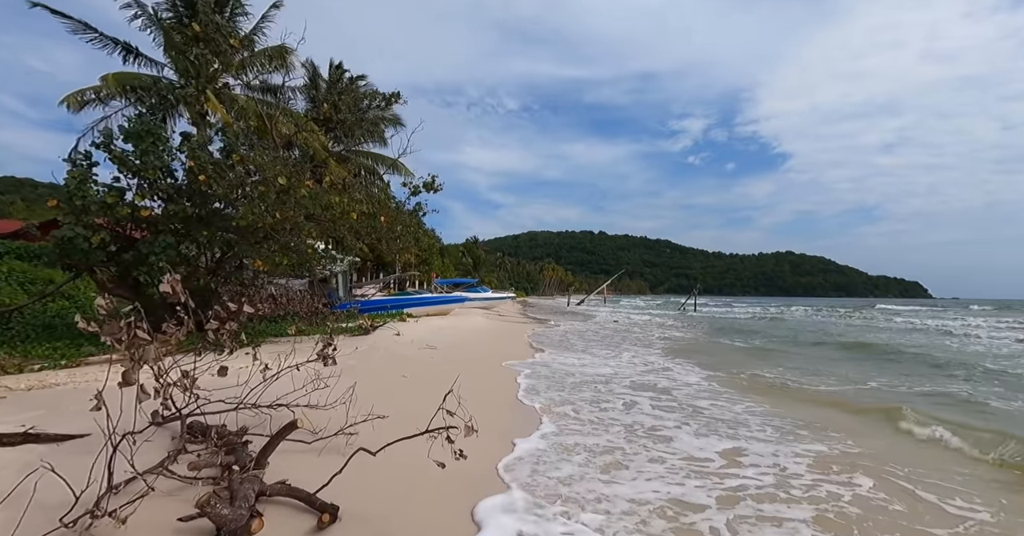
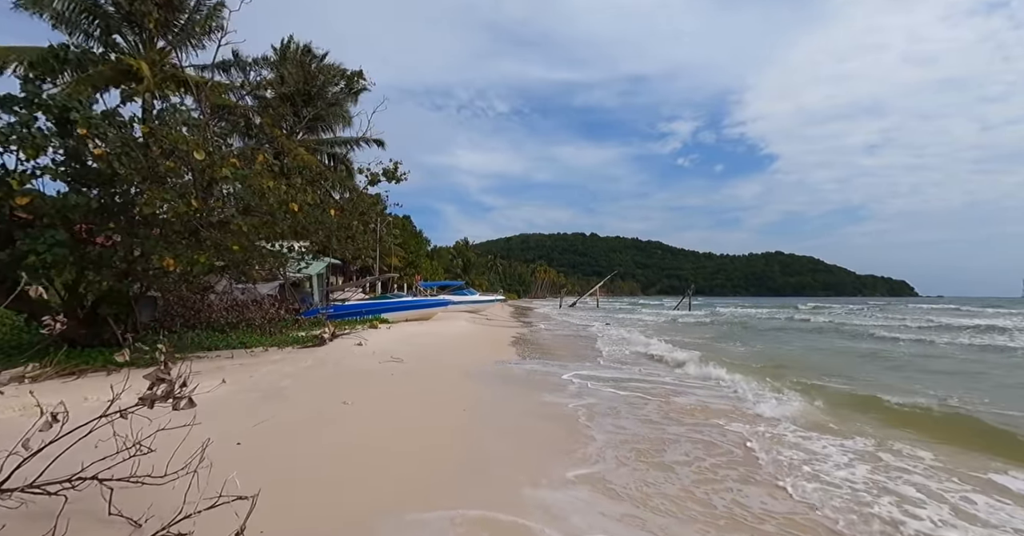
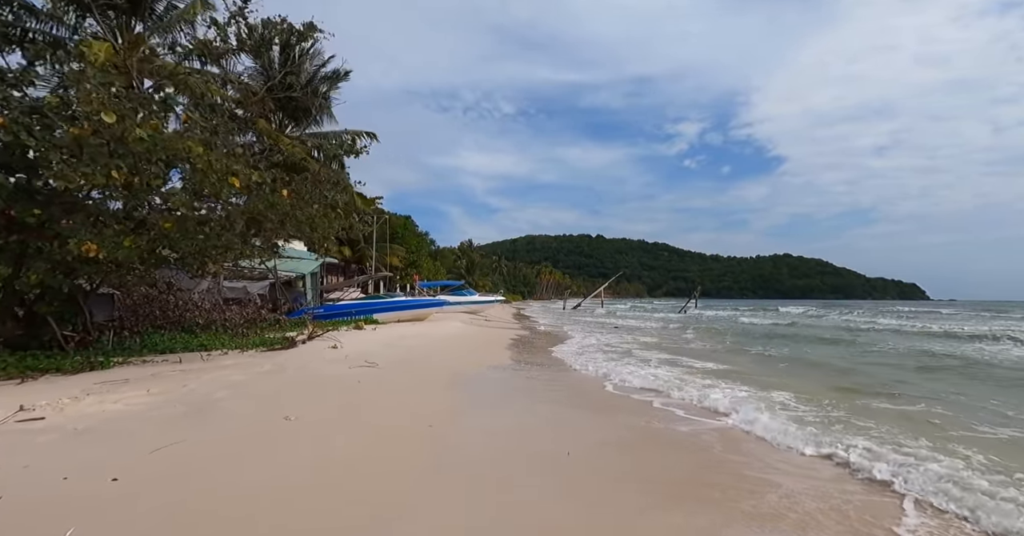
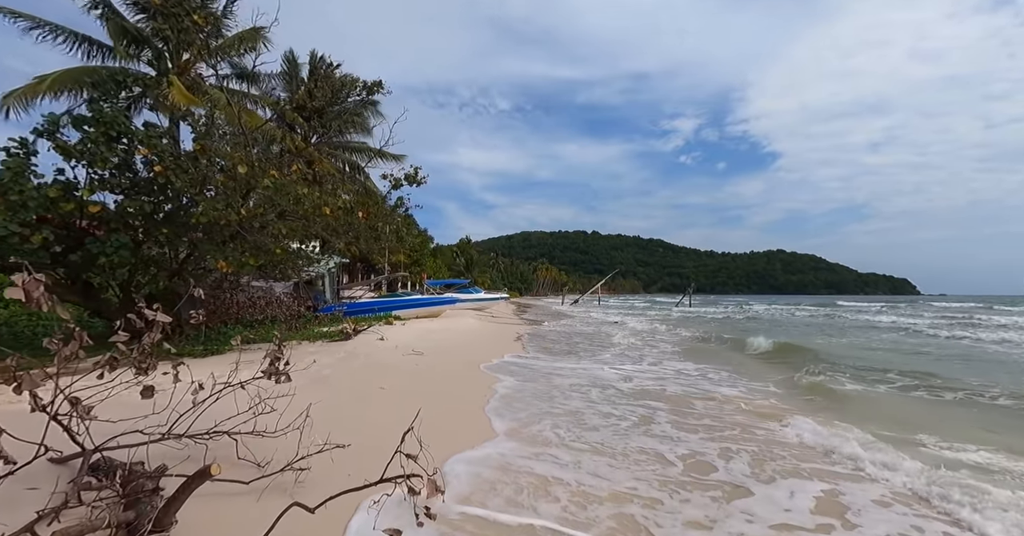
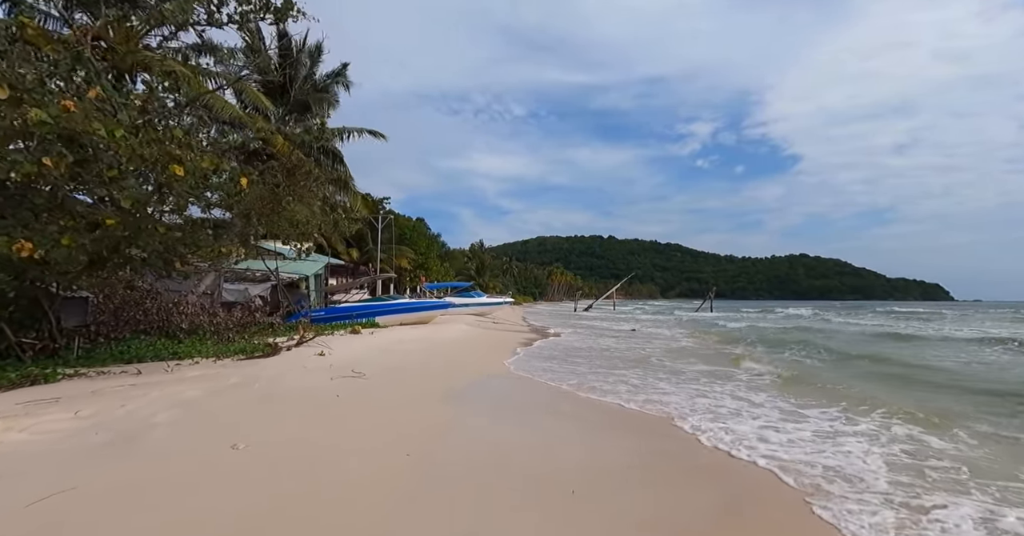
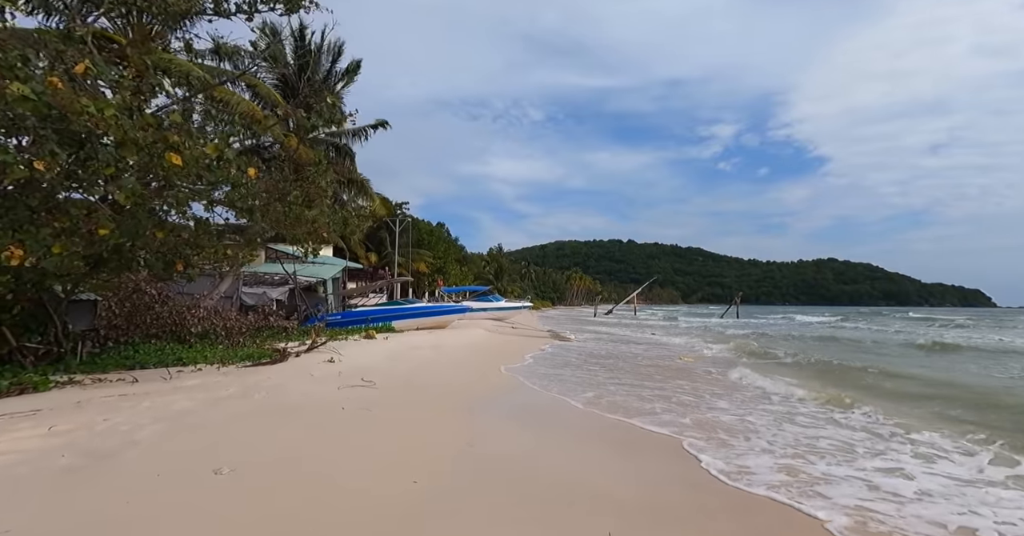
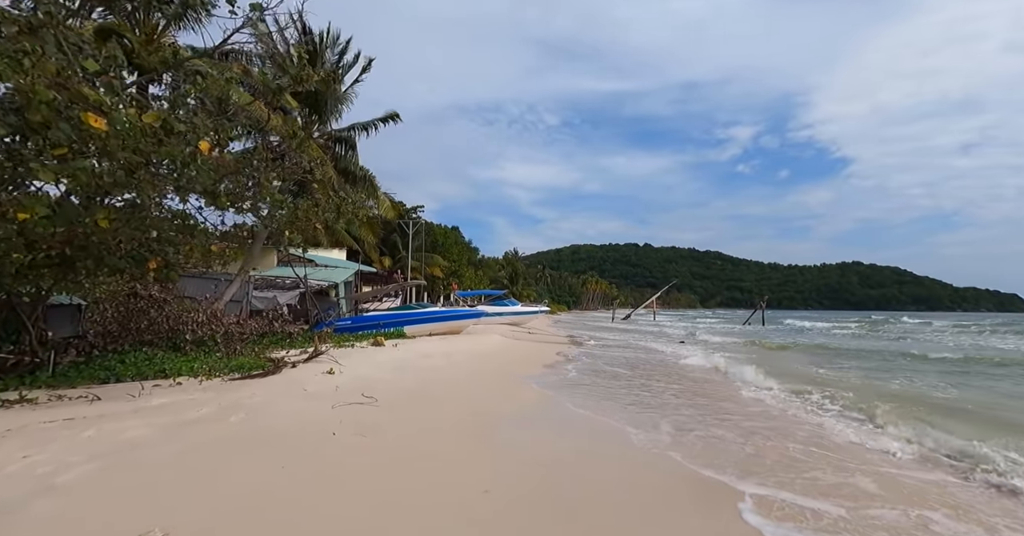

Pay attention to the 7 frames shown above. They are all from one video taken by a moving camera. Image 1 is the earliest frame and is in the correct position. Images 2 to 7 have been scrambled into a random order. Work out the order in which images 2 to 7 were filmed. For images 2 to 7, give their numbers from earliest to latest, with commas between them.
4, 2, 3, 5, 6, 7
